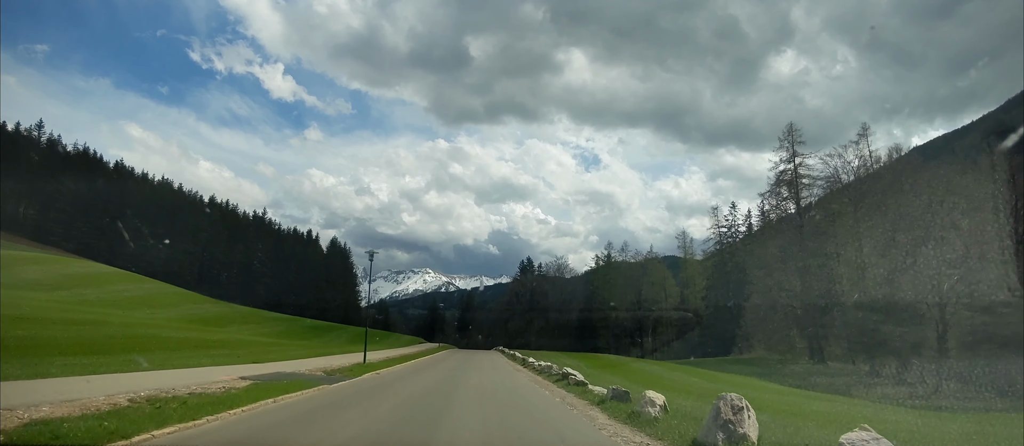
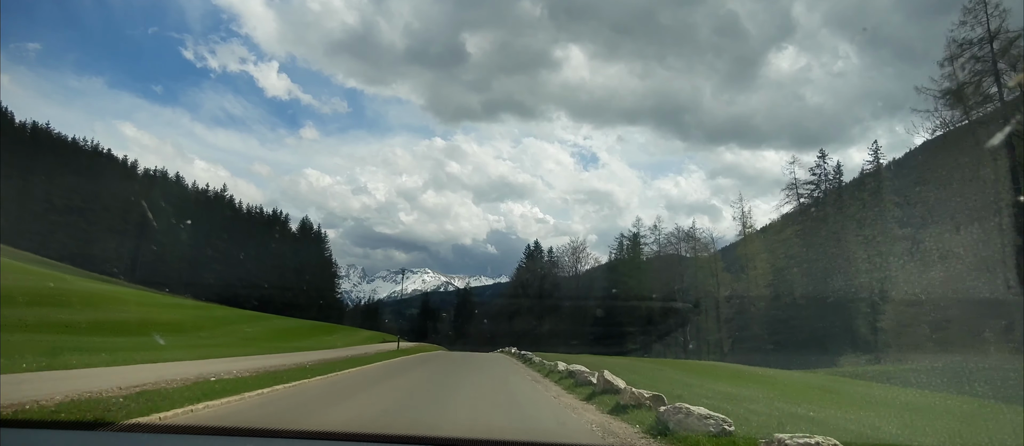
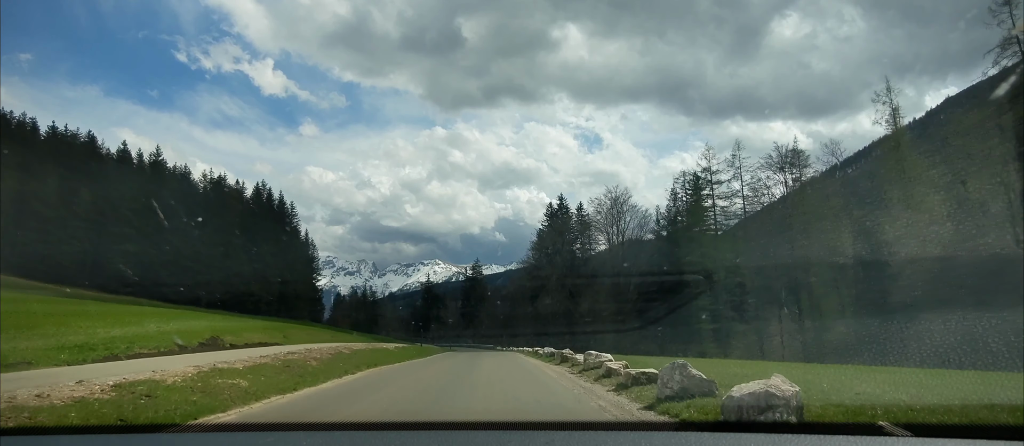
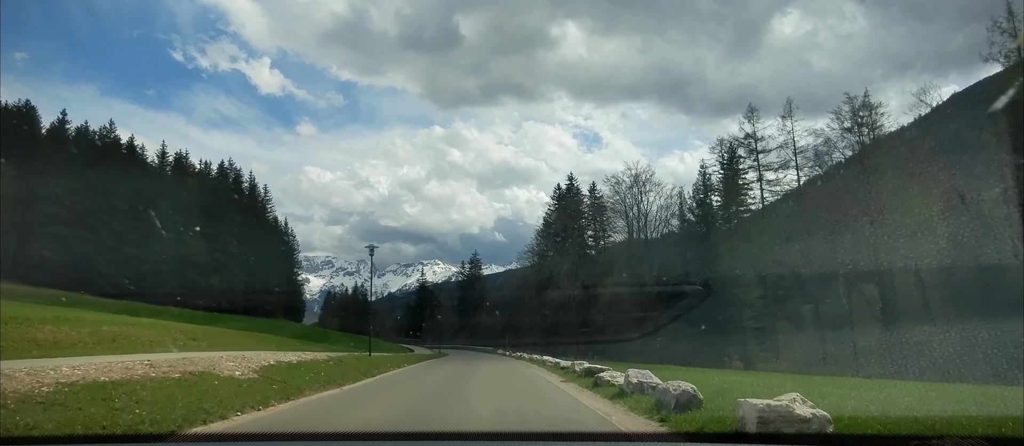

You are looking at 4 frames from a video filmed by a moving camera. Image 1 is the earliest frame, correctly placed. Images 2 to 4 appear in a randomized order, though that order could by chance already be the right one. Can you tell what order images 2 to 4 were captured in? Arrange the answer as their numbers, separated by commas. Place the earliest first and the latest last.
2, 3, 4
